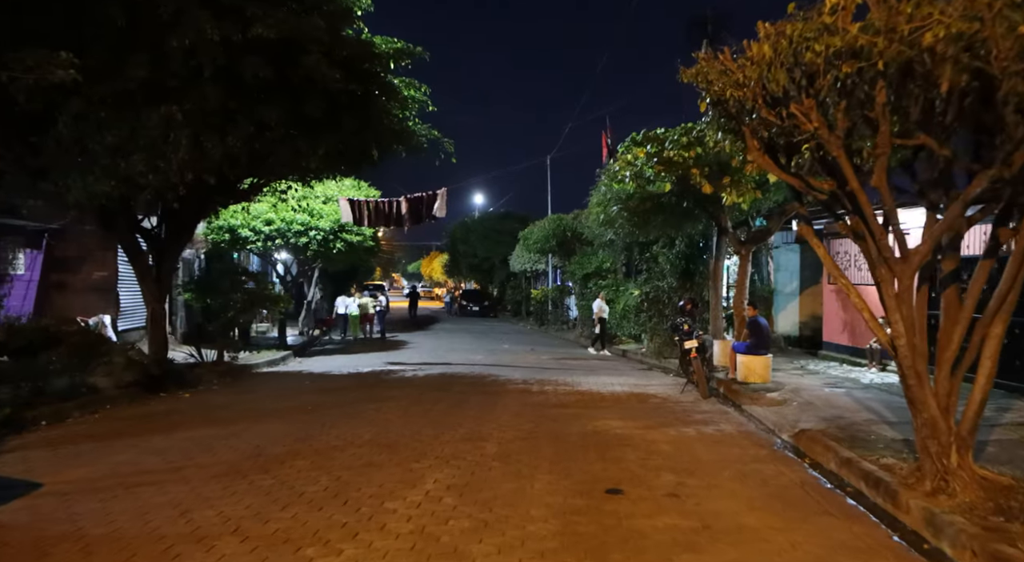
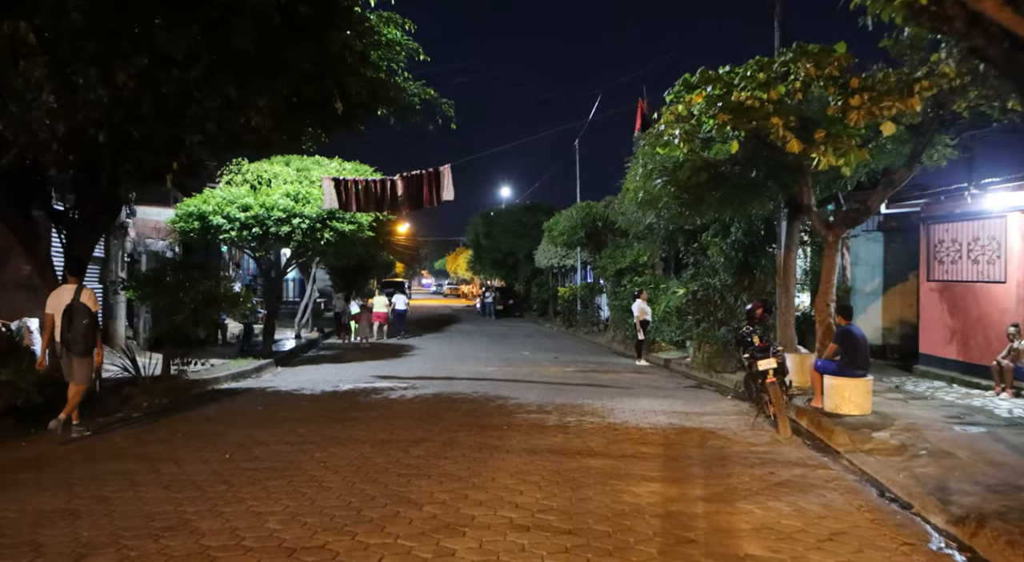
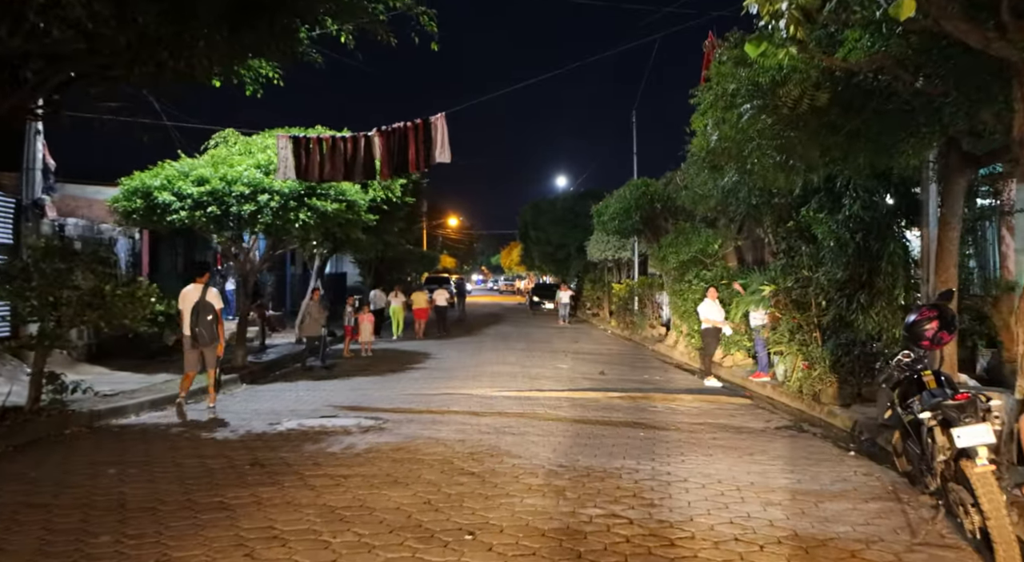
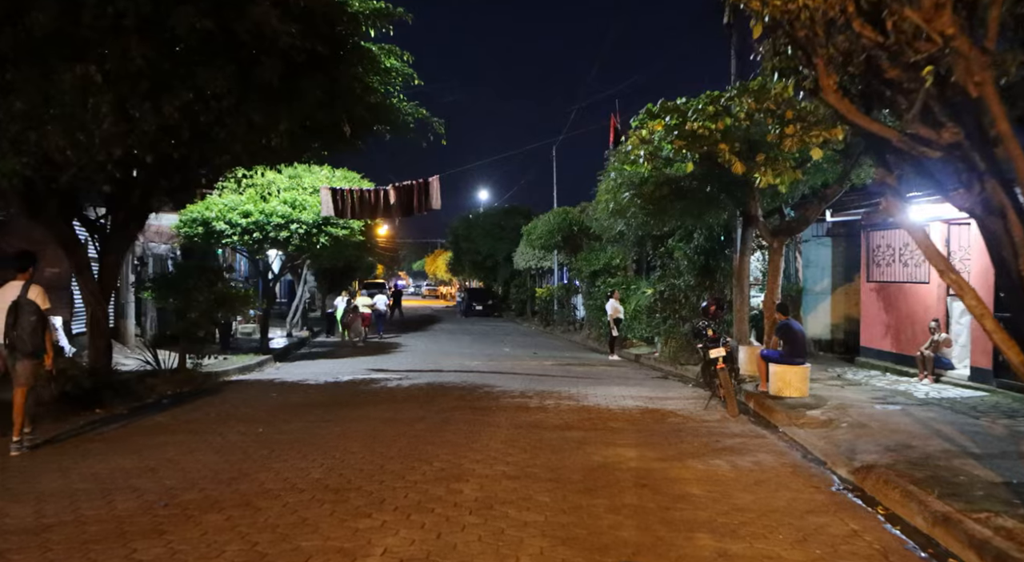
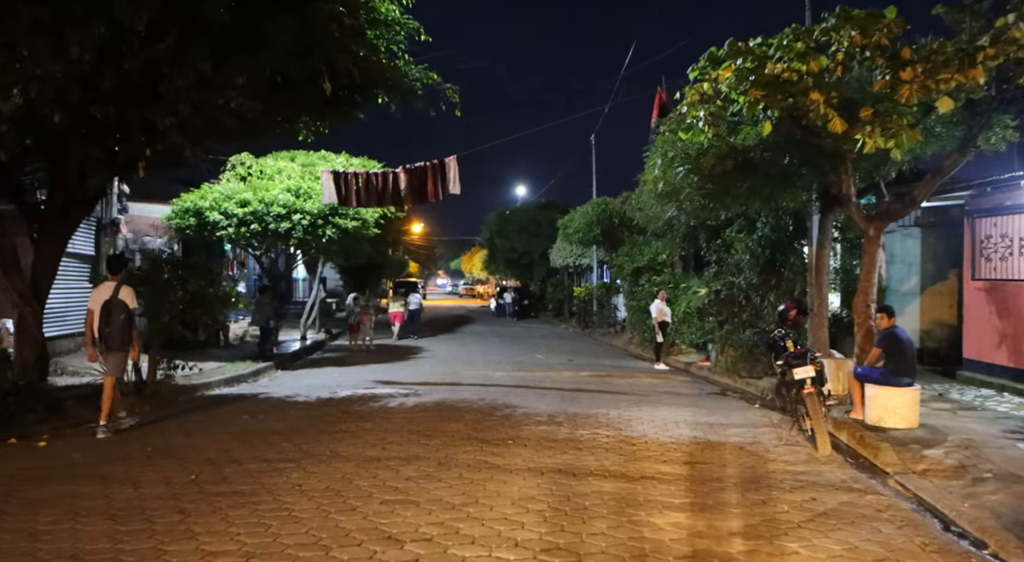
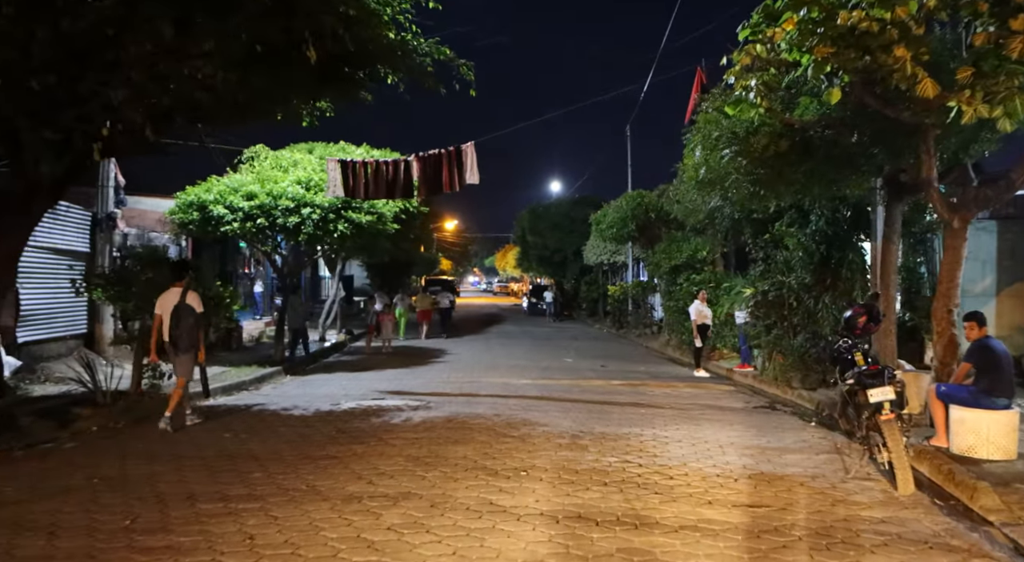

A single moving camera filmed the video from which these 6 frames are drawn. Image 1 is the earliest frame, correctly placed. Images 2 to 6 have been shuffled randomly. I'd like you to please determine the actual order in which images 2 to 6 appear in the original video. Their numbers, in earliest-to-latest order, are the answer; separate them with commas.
4, 2, 5, 6, 3
